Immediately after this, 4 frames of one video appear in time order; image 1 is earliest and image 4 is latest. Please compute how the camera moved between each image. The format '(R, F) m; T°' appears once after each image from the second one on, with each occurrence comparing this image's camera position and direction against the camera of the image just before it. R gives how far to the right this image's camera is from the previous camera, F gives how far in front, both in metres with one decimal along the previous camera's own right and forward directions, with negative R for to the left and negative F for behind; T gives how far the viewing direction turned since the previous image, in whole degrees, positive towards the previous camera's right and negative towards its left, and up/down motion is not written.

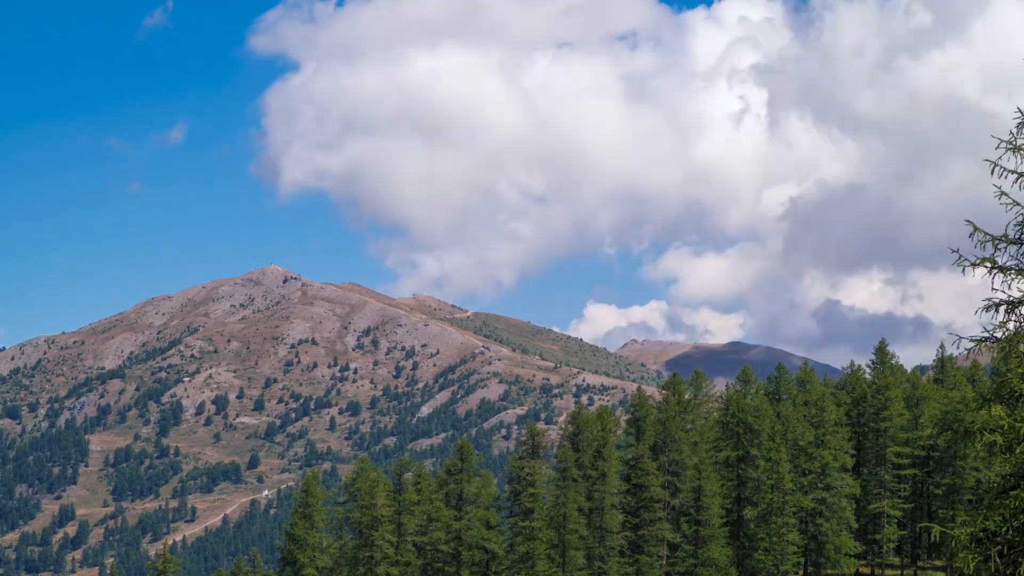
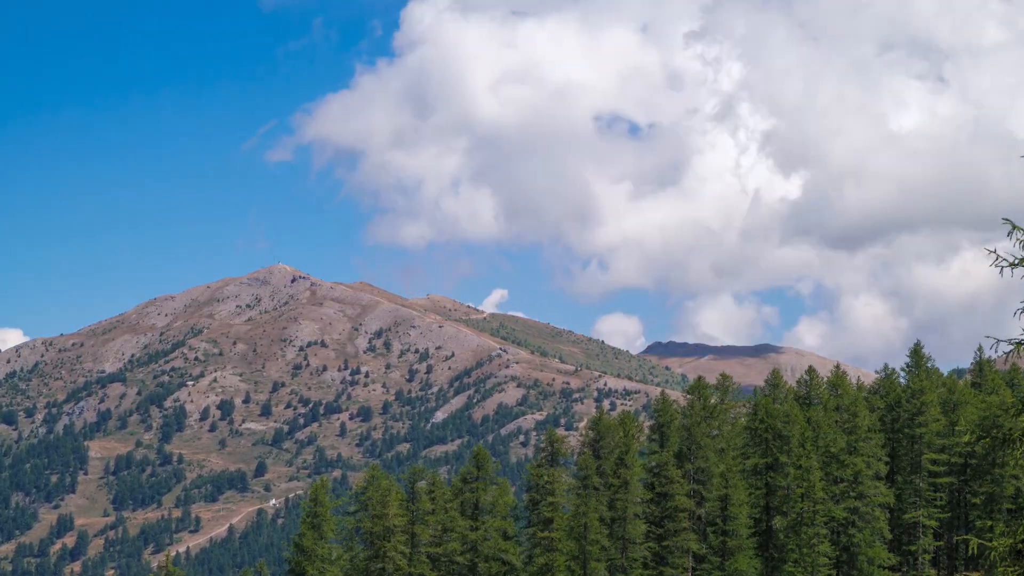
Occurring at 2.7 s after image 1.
(+0.1, +7.2) m; -1°
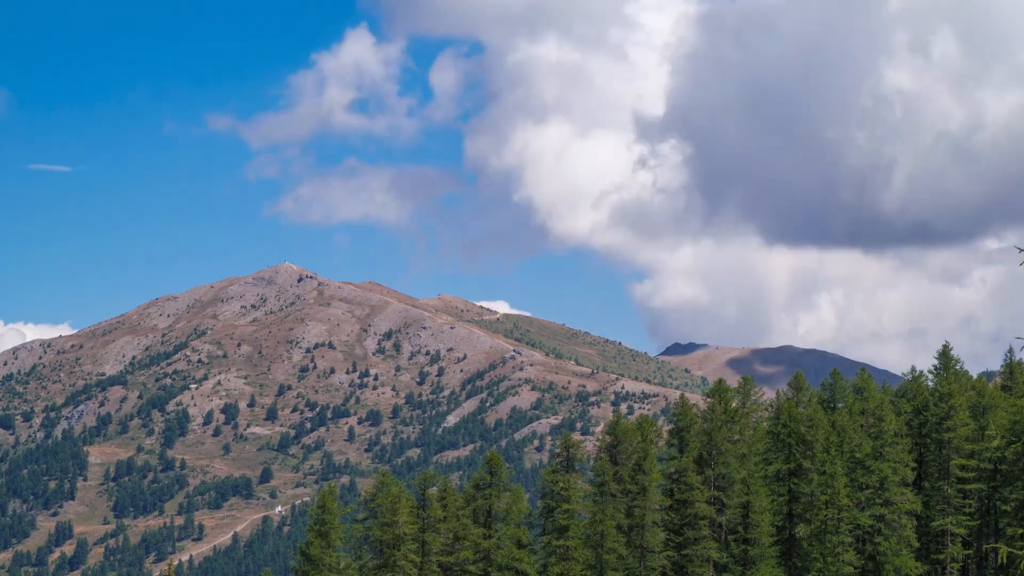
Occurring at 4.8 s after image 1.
(0.0, +5.4) m; -1°
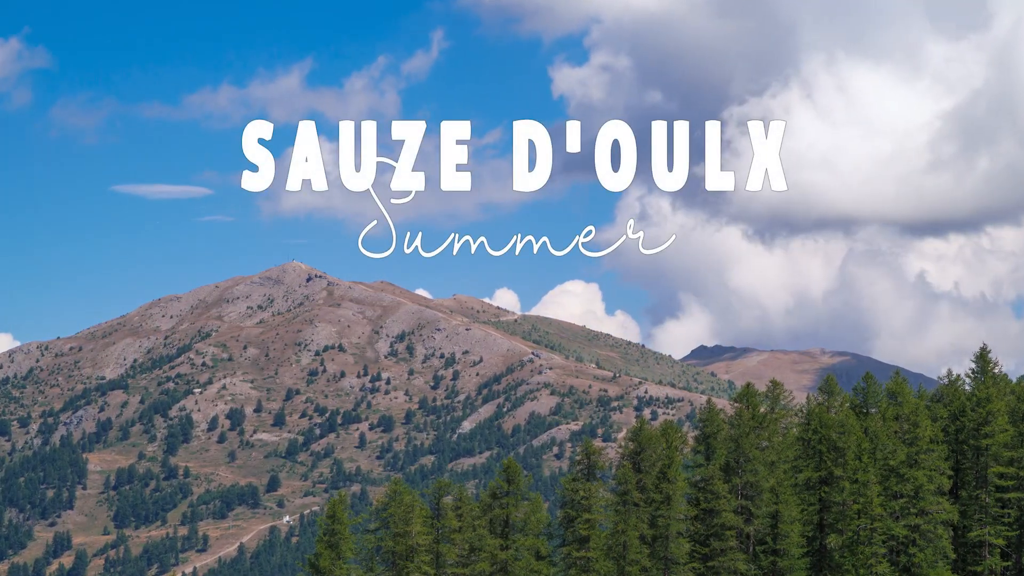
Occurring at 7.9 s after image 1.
(-0.2, +6.7) m; -1°
